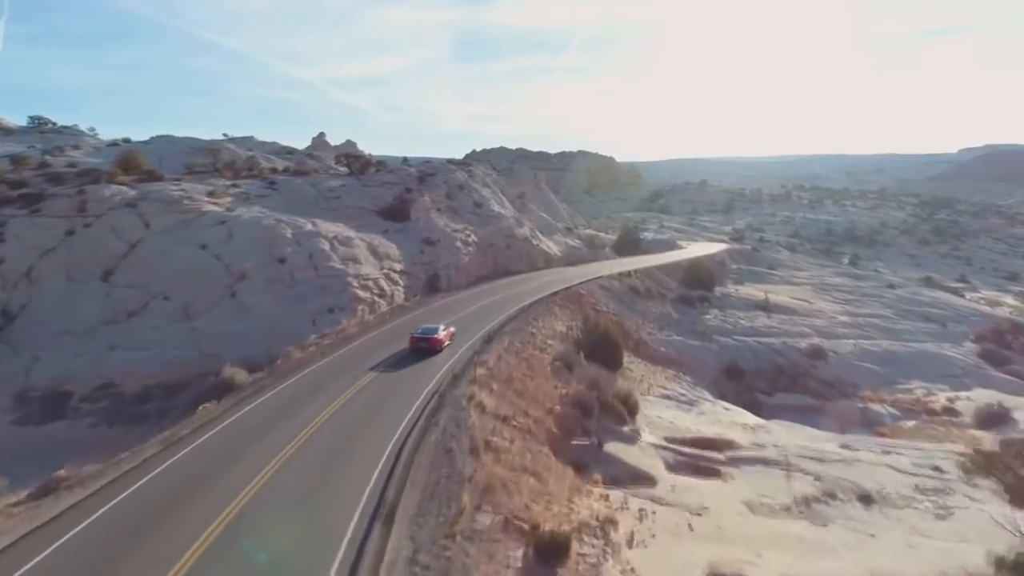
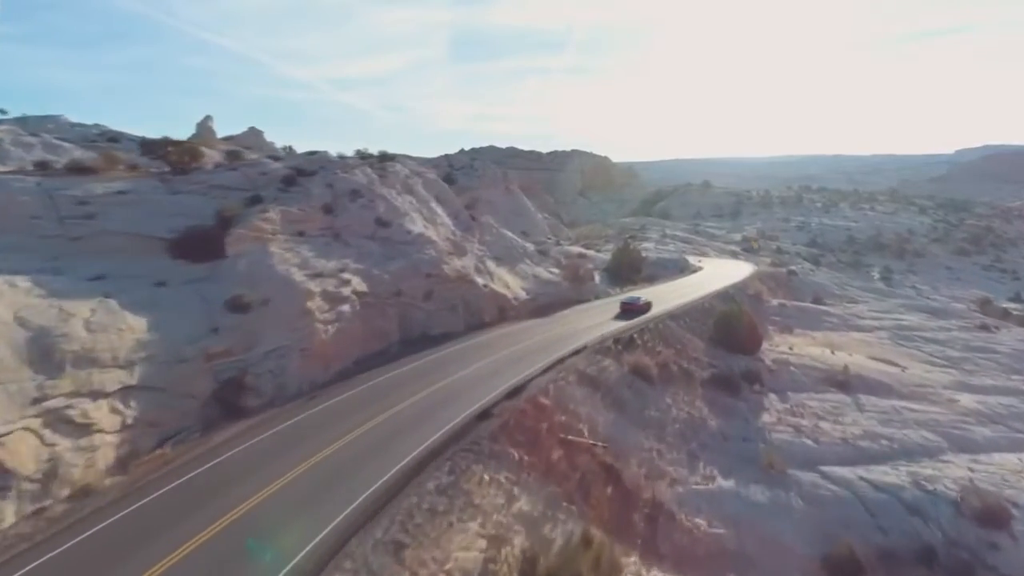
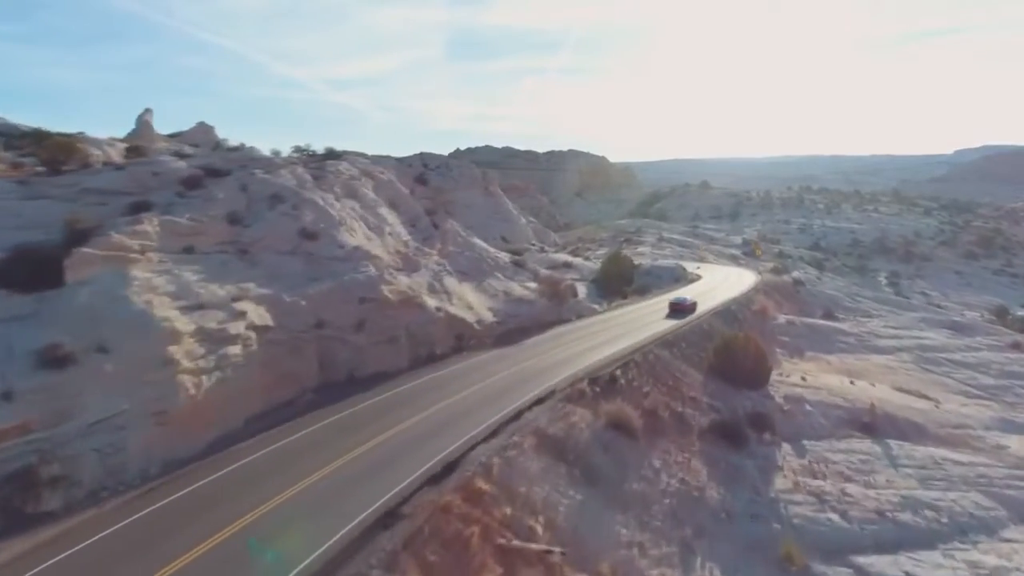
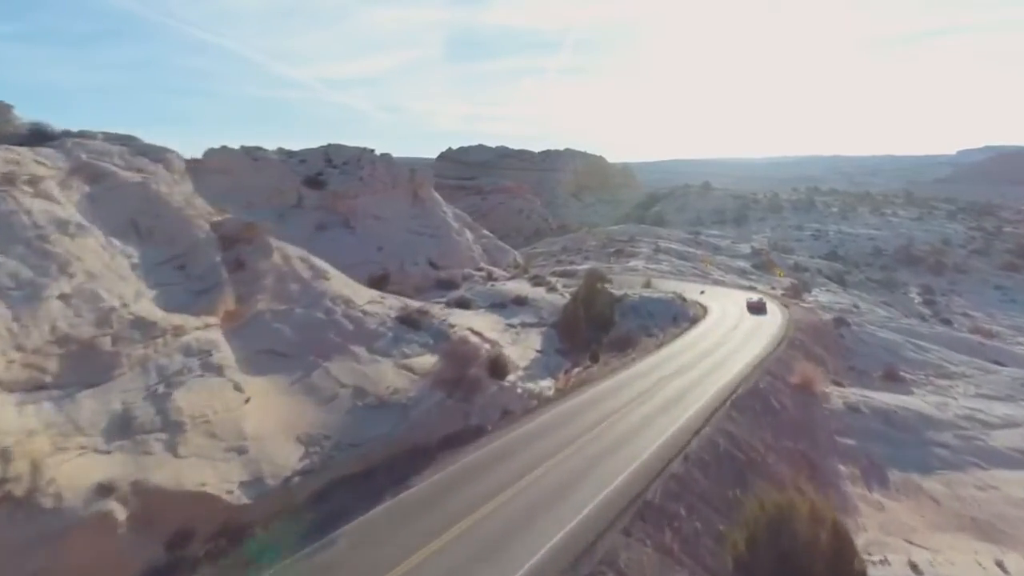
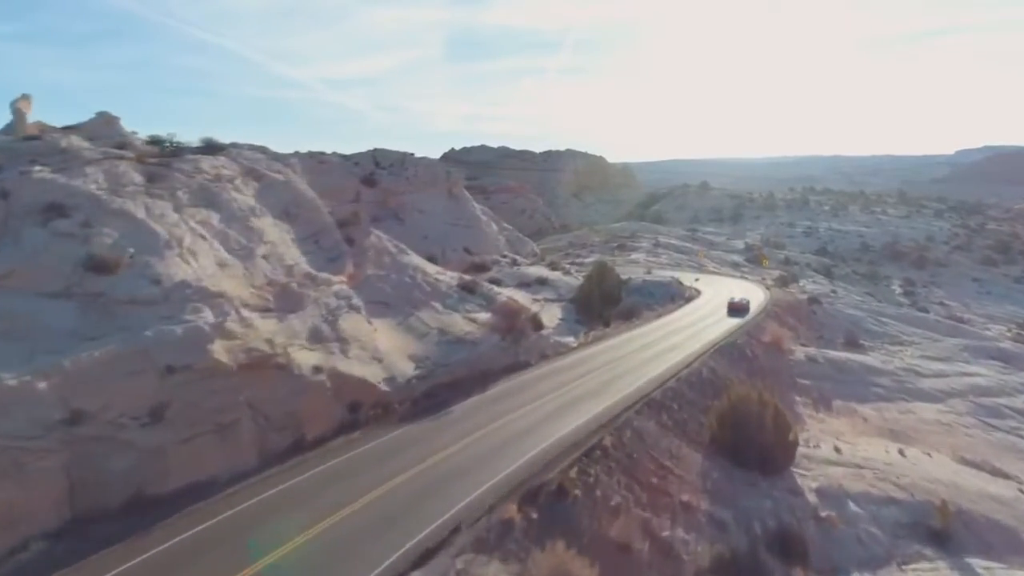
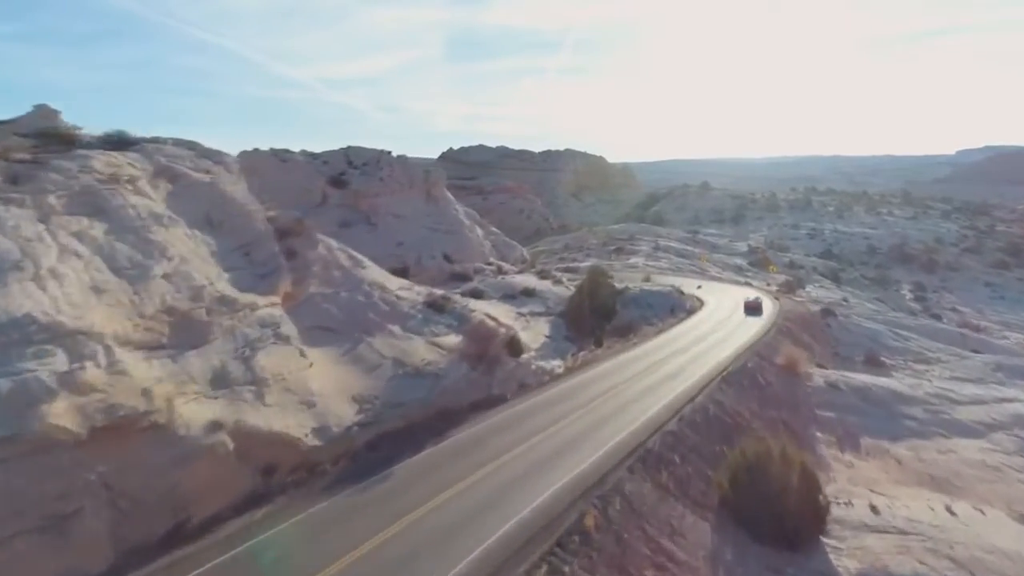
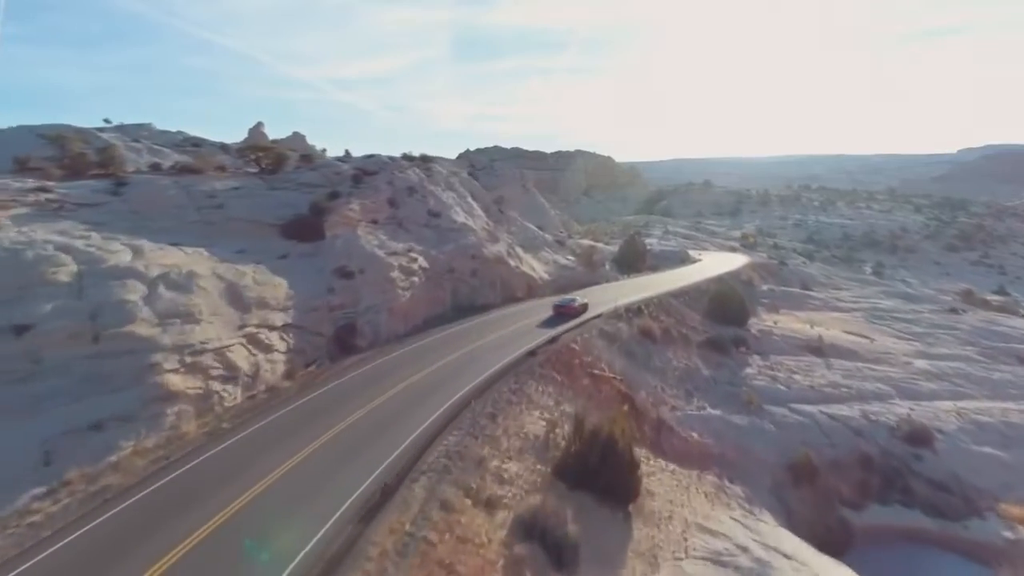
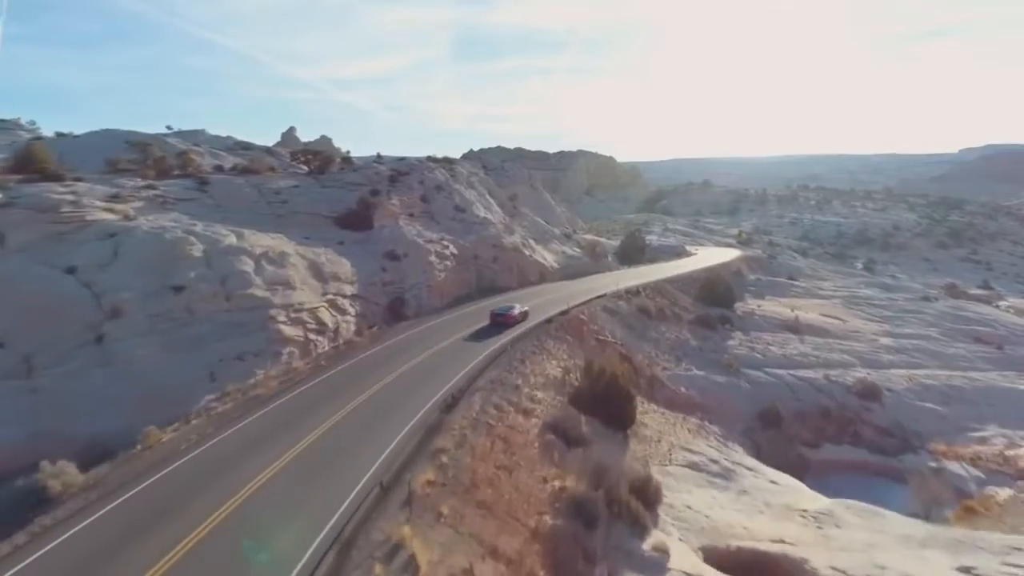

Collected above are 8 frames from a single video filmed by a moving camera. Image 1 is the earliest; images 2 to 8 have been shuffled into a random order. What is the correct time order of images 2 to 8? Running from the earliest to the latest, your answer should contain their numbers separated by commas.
8, 7, 2, 3, 5, 6, 4
